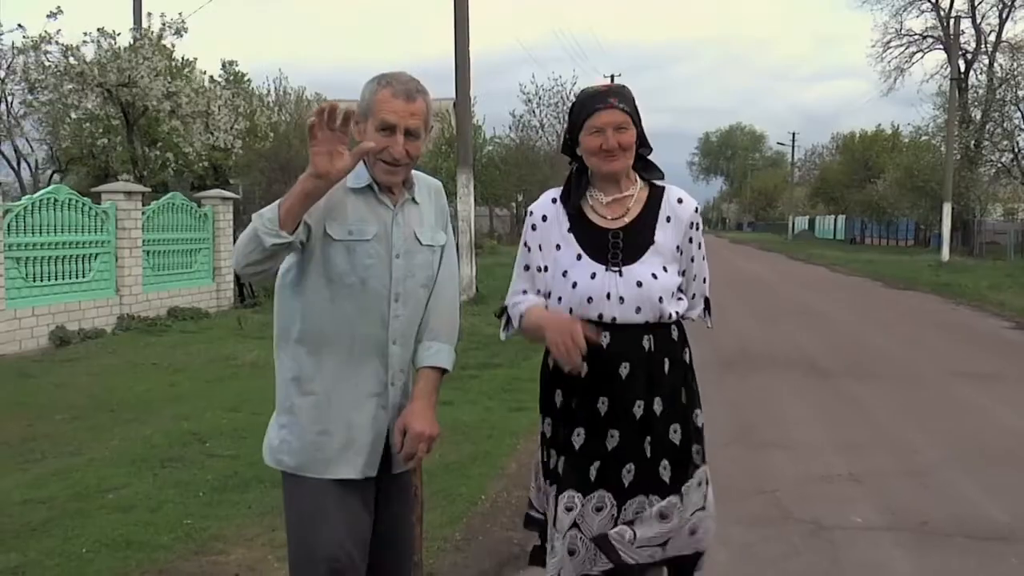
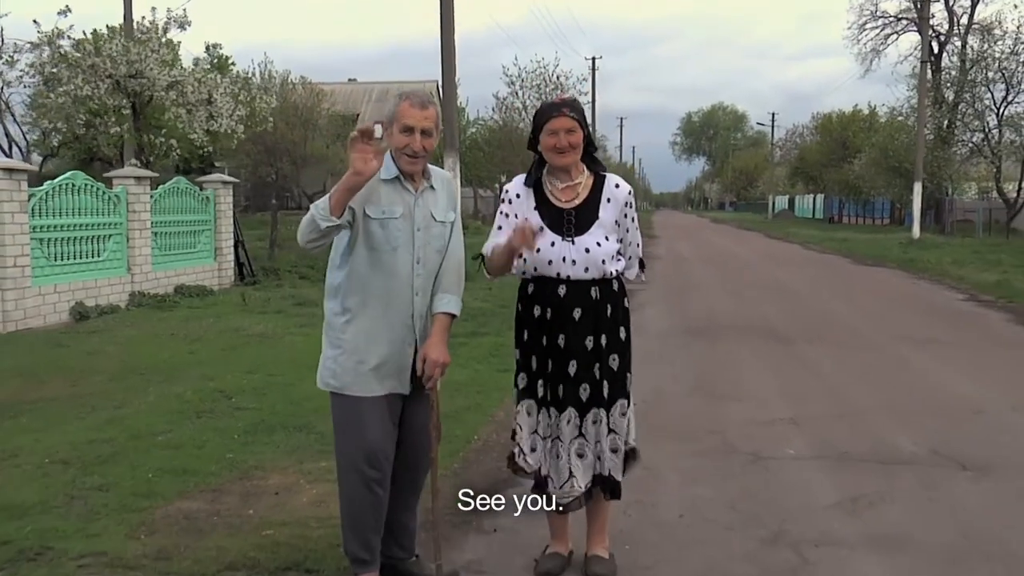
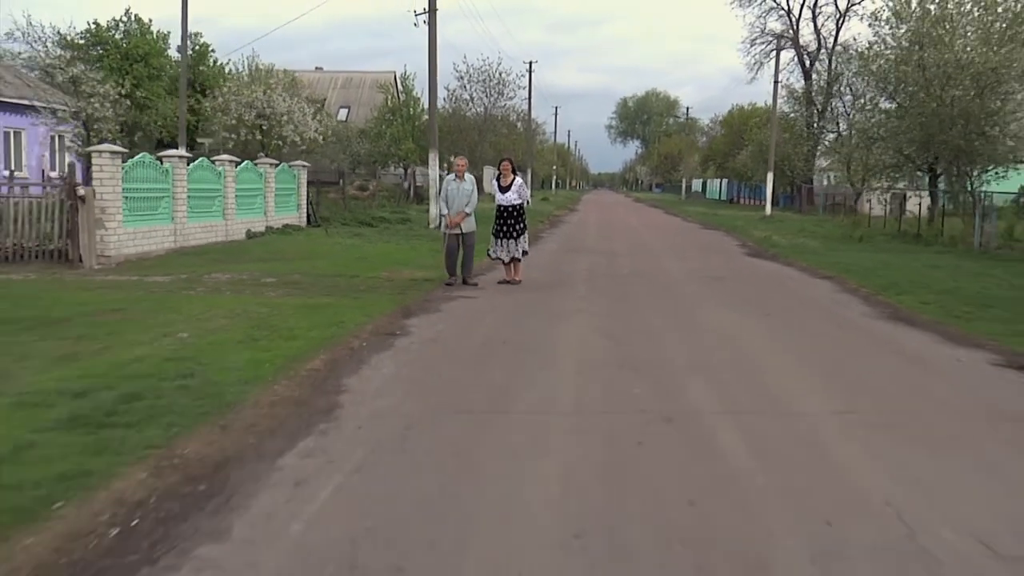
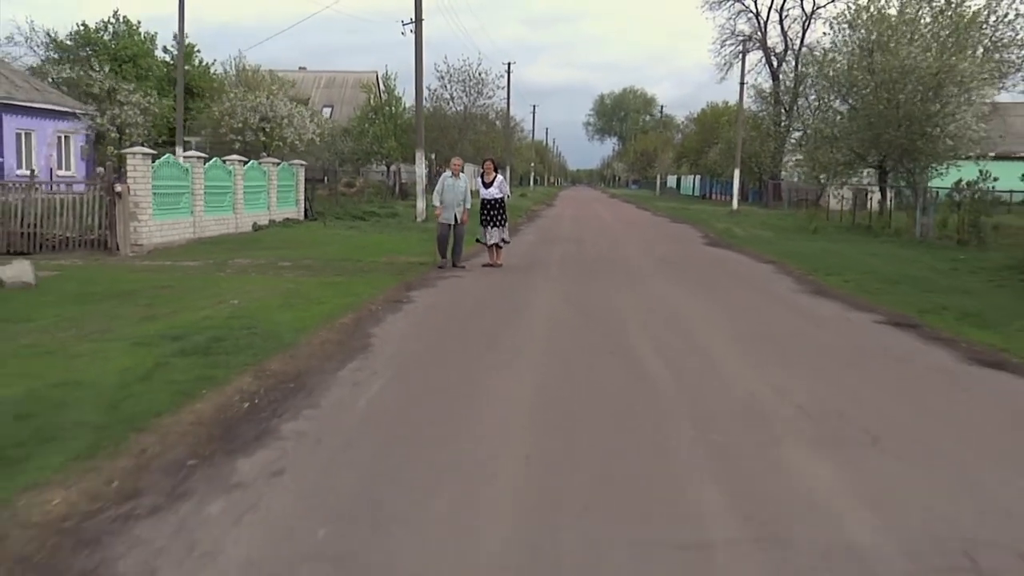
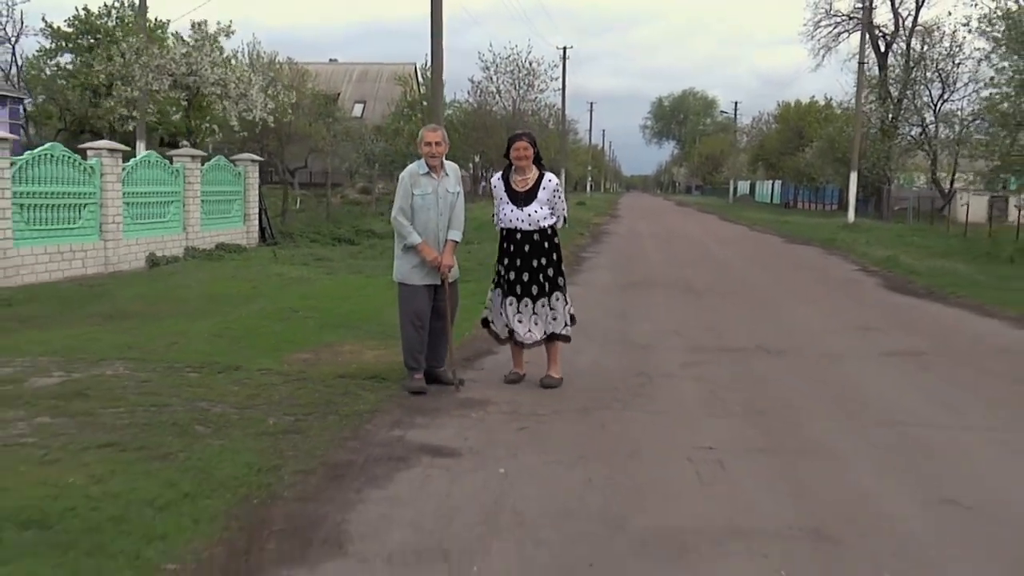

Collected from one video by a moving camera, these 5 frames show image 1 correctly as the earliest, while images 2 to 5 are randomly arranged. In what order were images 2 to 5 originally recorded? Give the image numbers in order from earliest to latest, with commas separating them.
2, 5, 3, 4
